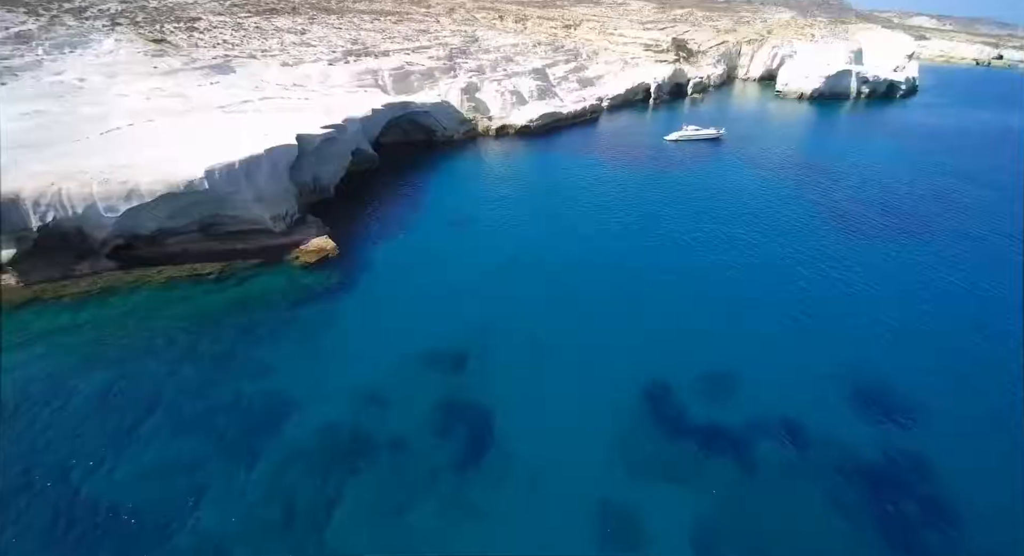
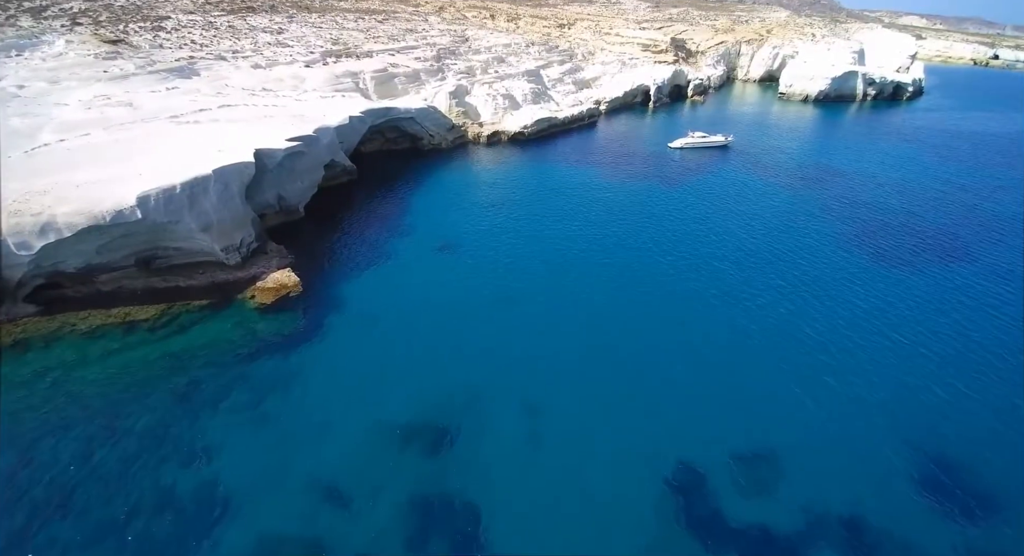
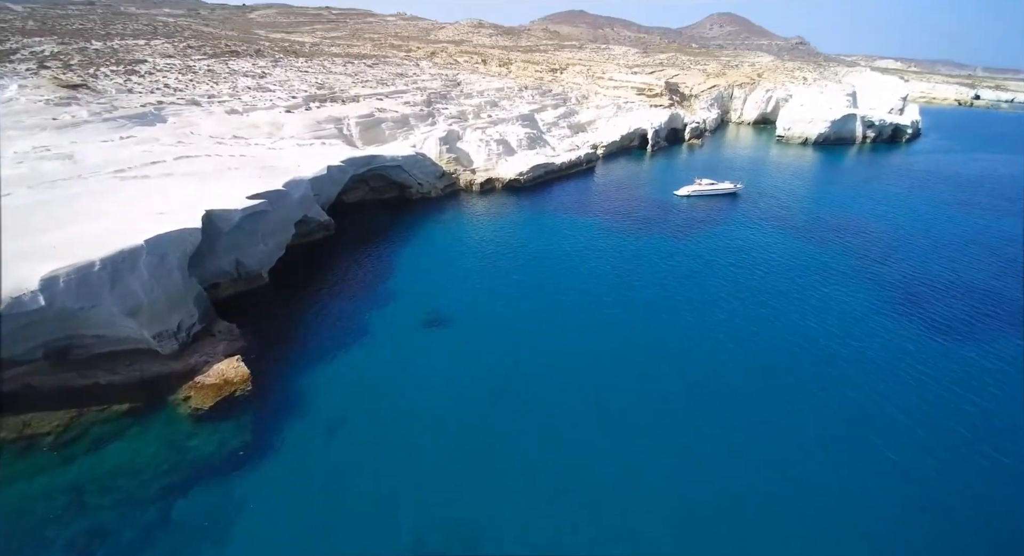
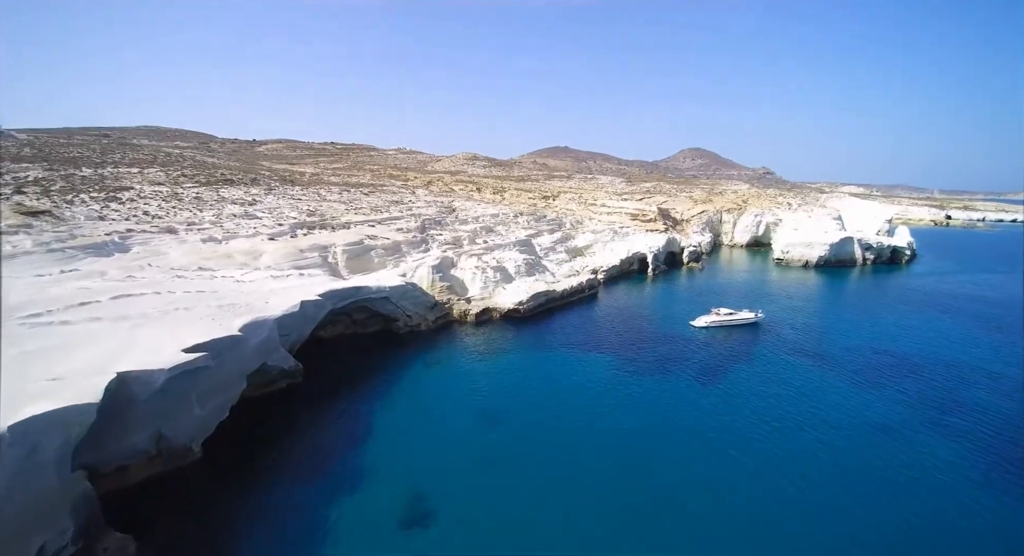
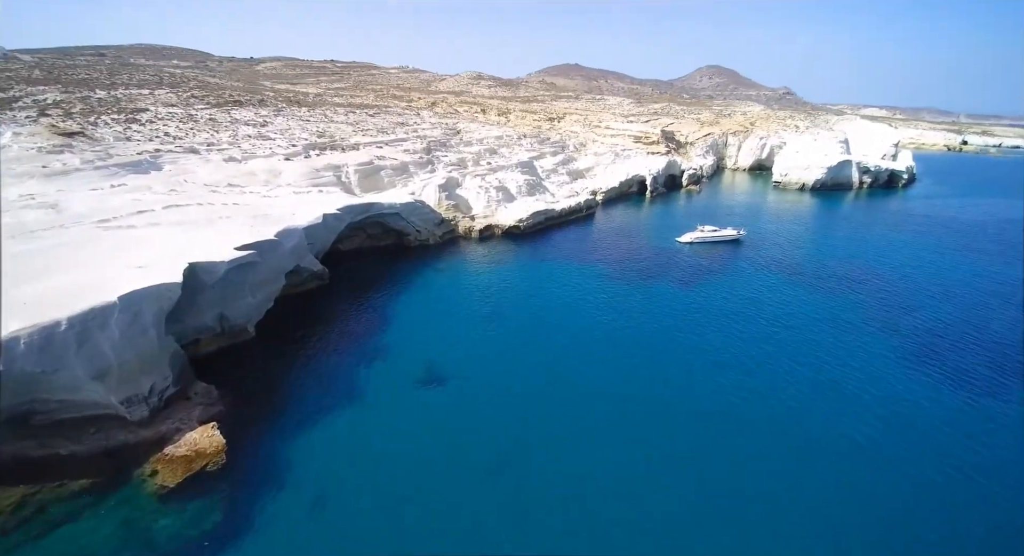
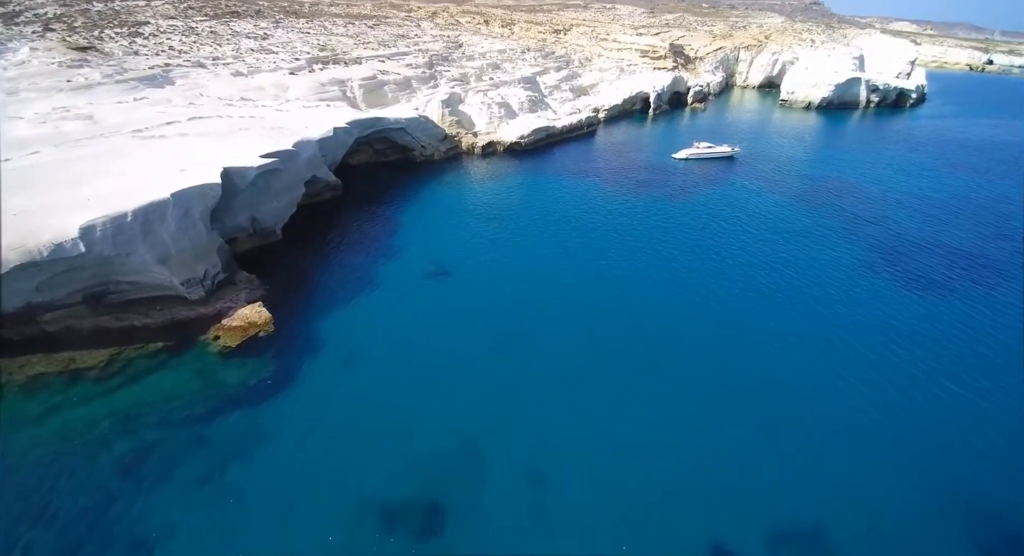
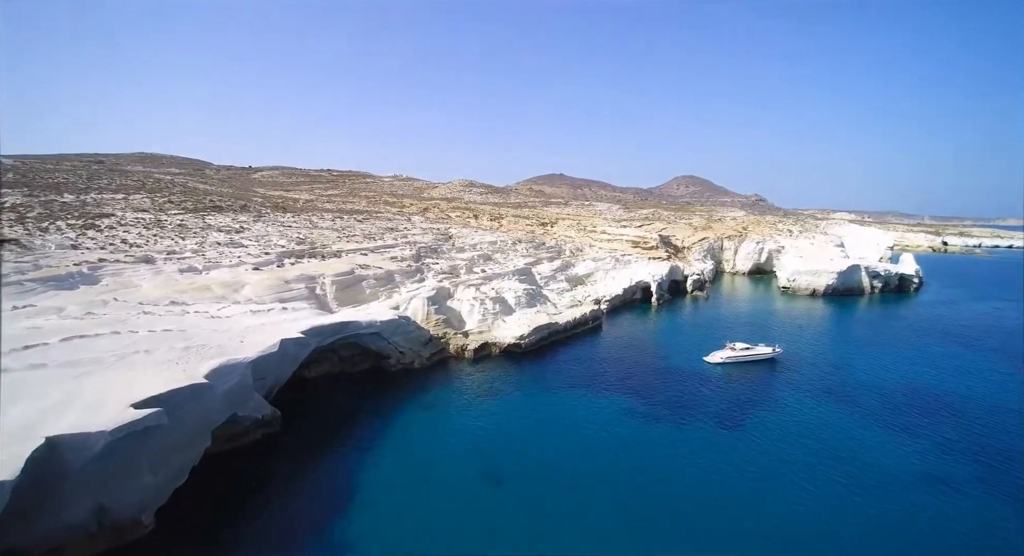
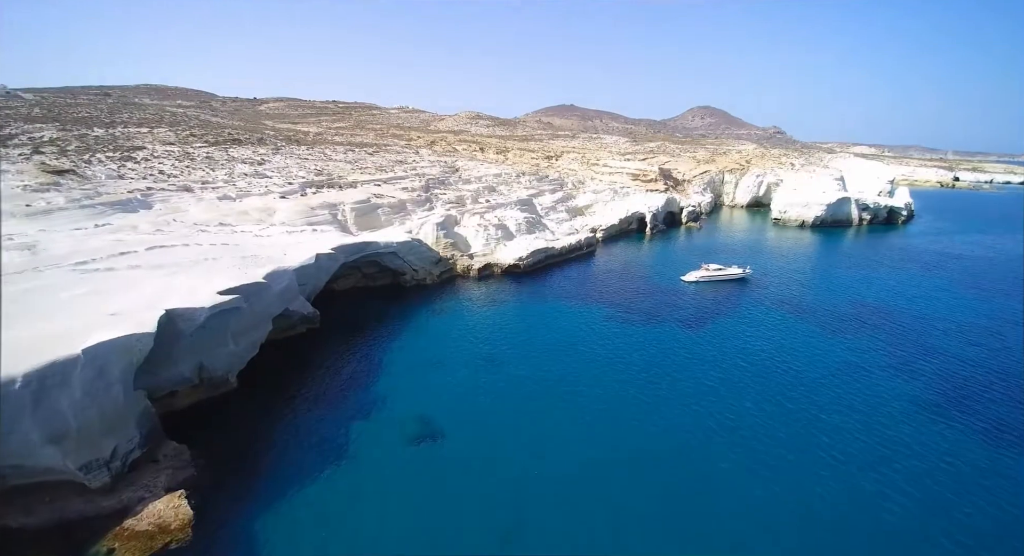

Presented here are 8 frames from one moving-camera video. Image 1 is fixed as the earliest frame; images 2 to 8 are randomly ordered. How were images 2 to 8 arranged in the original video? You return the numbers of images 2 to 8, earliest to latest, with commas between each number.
2, 6, 3, 5, 8, 4, 7
